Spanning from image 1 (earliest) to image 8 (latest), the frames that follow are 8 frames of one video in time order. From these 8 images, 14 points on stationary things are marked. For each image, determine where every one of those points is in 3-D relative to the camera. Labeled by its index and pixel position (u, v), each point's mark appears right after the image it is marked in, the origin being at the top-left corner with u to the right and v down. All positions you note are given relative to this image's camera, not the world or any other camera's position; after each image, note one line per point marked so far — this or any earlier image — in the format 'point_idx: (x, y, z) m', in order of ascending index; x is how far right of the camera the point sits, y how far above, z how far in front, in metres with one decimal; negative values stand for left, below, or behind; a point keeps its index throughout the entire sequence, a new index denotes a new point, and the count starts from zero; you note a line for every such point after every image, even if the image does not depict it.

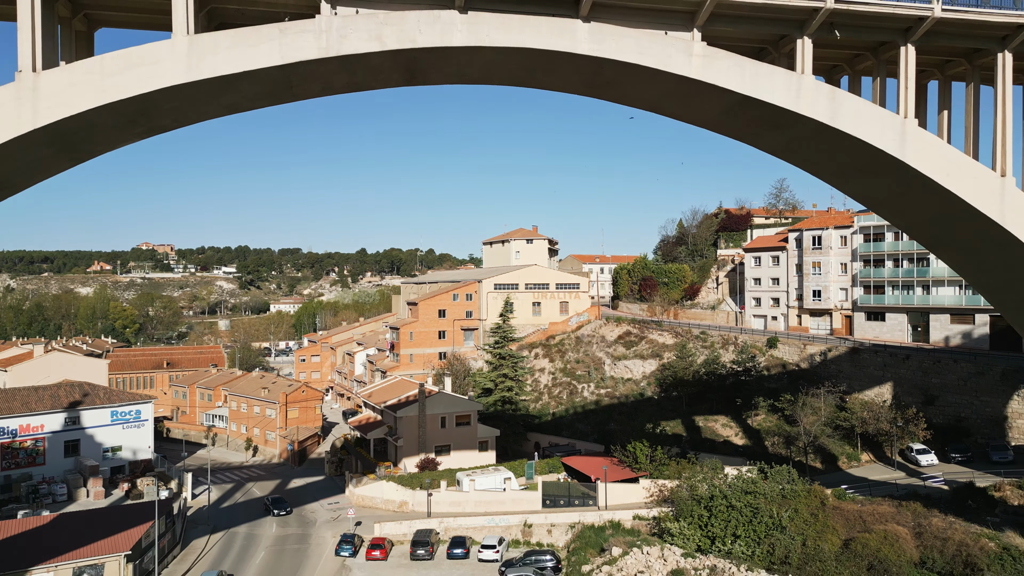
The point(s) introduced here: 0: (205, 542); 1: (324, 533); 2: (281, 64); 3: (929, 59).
0: (-7.3, -6.0, +15.4) m
1: (-4.6, -6.0, +15.9) m
2: (-2.3, +2.3, +6.3) m
3: (+5.4, +2.9, +8.3) m
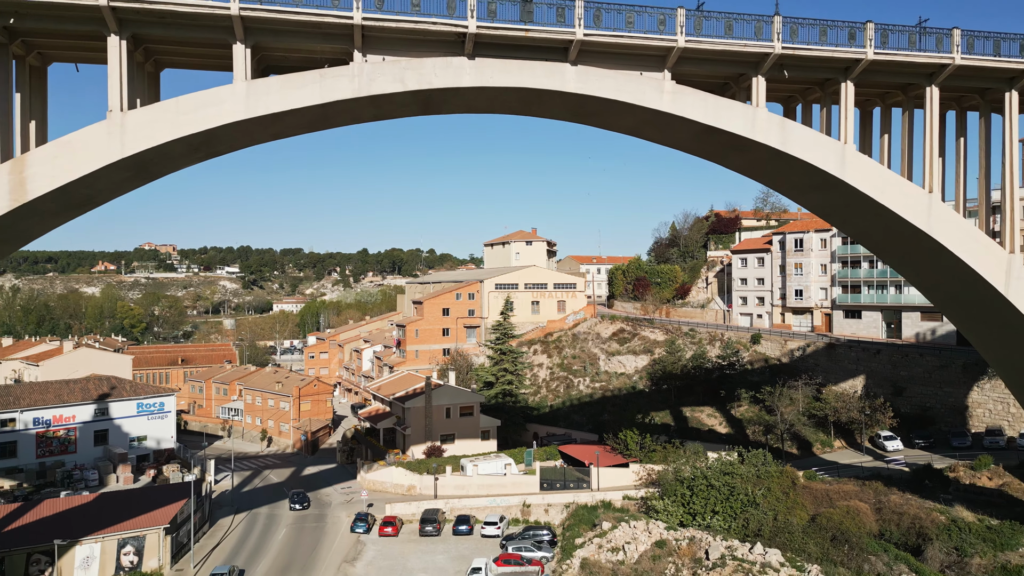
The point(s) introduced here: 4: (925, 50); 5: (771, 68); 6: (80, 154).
0: (-7.3, -6.0, +16.8) m
1: (-4.6, -6.0, +17.2) m
2: (-2.3, +2.3, +7.7) m
3: (+5.4, +2.9, +9.6) m
4: (+5.7, +3.3, +8.9) m
5: (+3.5, +3.0, +8.8) m
6: (-4.9, +1.5, +7.2) m
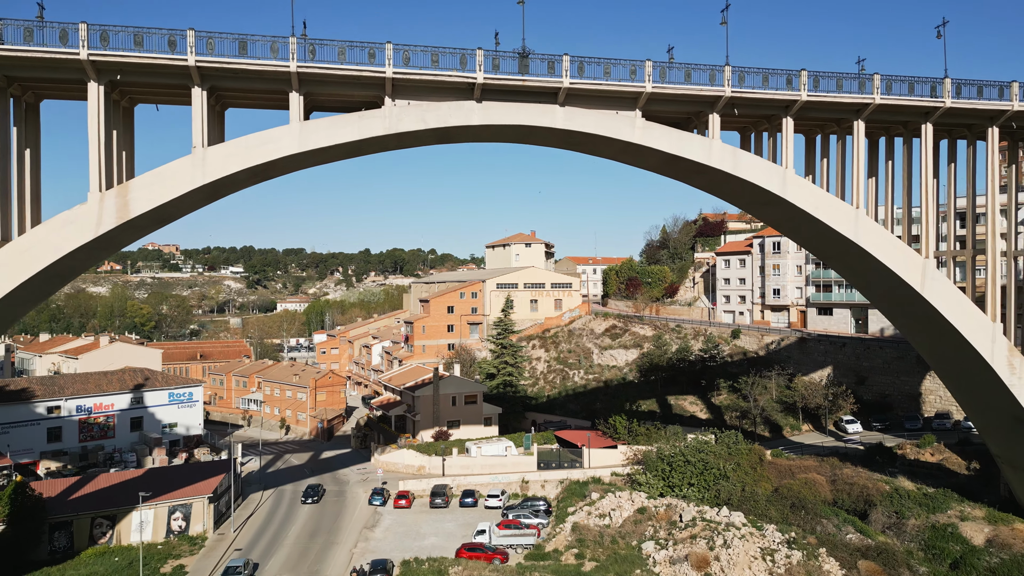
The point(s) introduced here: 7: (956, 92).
0: (-7.3, -6.0, +18.7) m
1: (-4.6, -6.0, +19.2) m
2: (-2.3, +2.3, +9.6) m
3: (+5.4, +3.0, +11.5) m
4: (+5.7, +3.3, +10.8) m
5: (+3.5, +3.0, +10.7) m
6: (-4.9, +1.5, +9.2) m
7: (+7.6, +3.4, +11.1) m
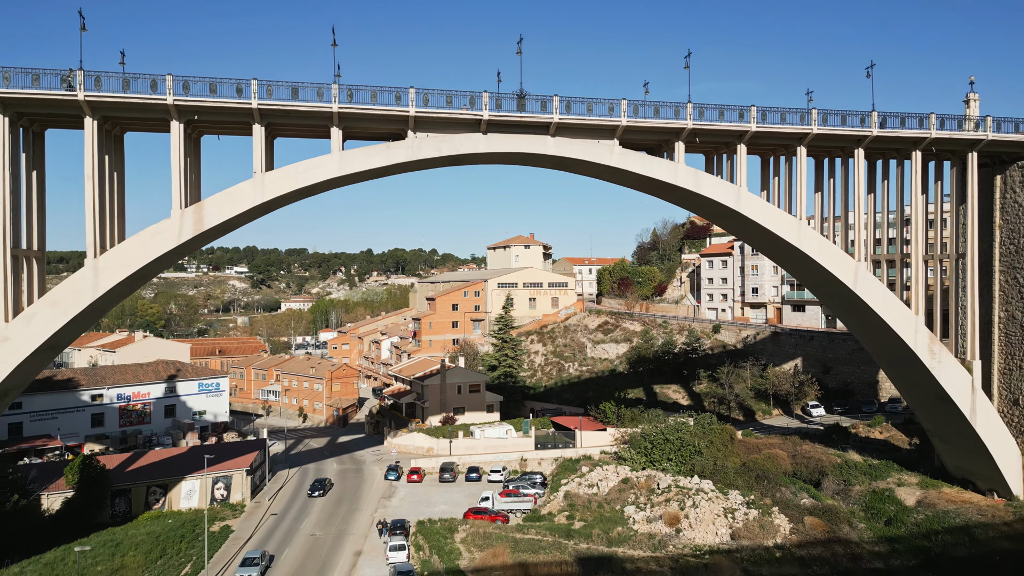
0: (-7.3, -6.0, +20.9) m
1: (-4.6, -6.0, +21.4) m
2: (-2.3, +2.3, +11.8) m
3: (+5.4, +3.0, +13.7) m
4: (+5.7, +3.3, +13.0) m
5: (+3.5, +3.1, +12.9) m
6: (-4.9, +1.6, +11.4) m
7: (+7.6, +3.4, +13.3) m
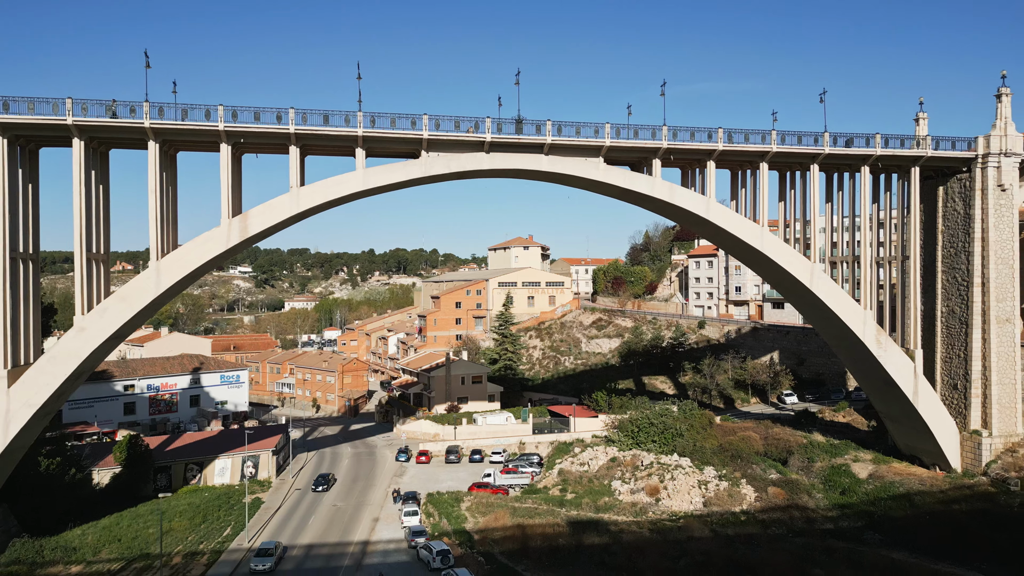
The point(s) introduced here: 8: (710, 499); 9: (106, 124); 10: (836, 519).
0: (-7.3, -5.9, +22.9) m
1: (-4.7, -5.9, +23.3) m
2: (-2.3, +2.4, +13.8) m
3: (+5.3, +3.0, +15.7) m
4: (+5.7, +3.4, +15.0) m
5: (+3.5, +3.1, +14.9) m
6: (-4.9, +1.6, +13.3) m
7: (+7.6, +3.5, +15.3) m
8: (+5.0, -5.3, +16.4) m
9: (-8.0, +3.2, +12.7) m
10: (+7.6, -5.4, +15.1) m
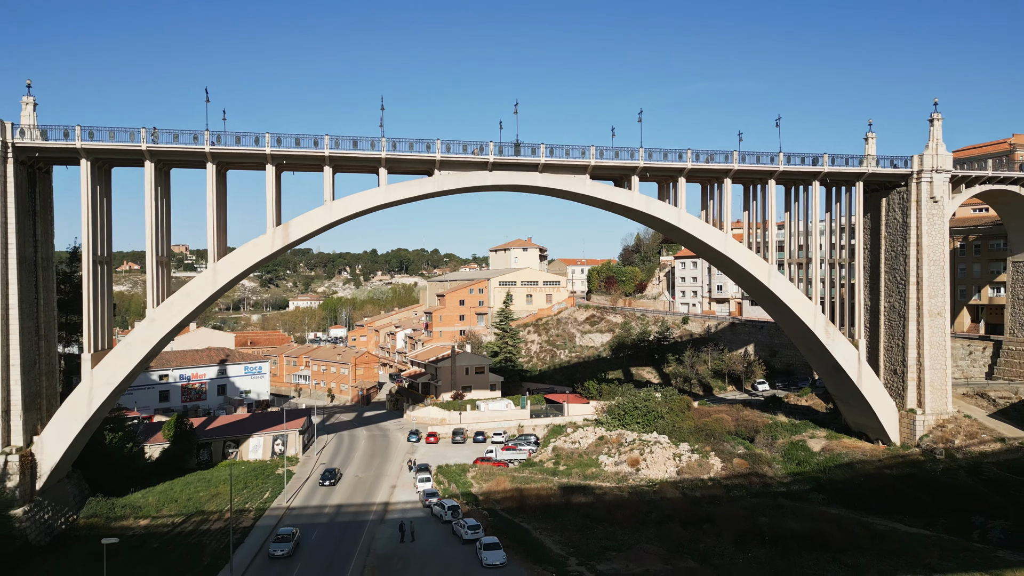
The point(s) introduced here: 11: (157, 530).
0: (-7.3, -5.9, +25.4) m
1: (-4.7, -5.9, +25.9) m
2: (-2.3, +2.4, +16.3) m
3: (+5.3, +3.1, +18.2) m
4: (+5.6, +3.4, +17.5) m
5: (+3.5, +3.2, +17.4) m
6: (-4.9, +1.7, +15.9) m
7: (+7.6, +3.5, +17.8) m
8: (+5.0, -5.3, +18.9) m
9: (-8.0, +3.3, +15.2) m
10: (+7.6, -5.4, +17.7) m
11: (-8.5, -5.8, +15.5) m
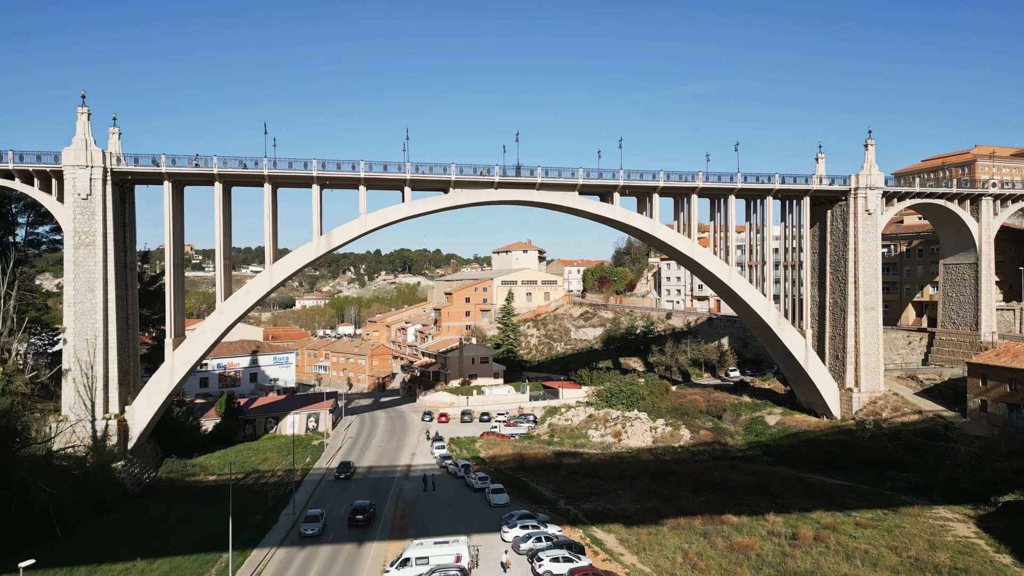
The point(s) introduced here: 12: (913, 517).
0: (-7.3, -5.8, +28.9) m
1: (-4.6, -5.8, +29.3) m
2: (-2.3, +2.5, +19.8) m
3: (+5.4, +3.2, +21.7) m
4: (+5.7, +3.5, +20.9) m
5: (+3.5, +3.2, +20.9) m
6: (-4.8, +1.7, +19.3) m
7: (+7.7, +3.6, +21.3) m
8: (+5.1, -5.2, +22.4) m
9: (-7.9, +3.4, +18.7) m
10: (+7.7, -5.3, +21.1) m
11: (-8.5, -5.7, +19.0) m
12: (+9.5, -5.4, +15.3) m
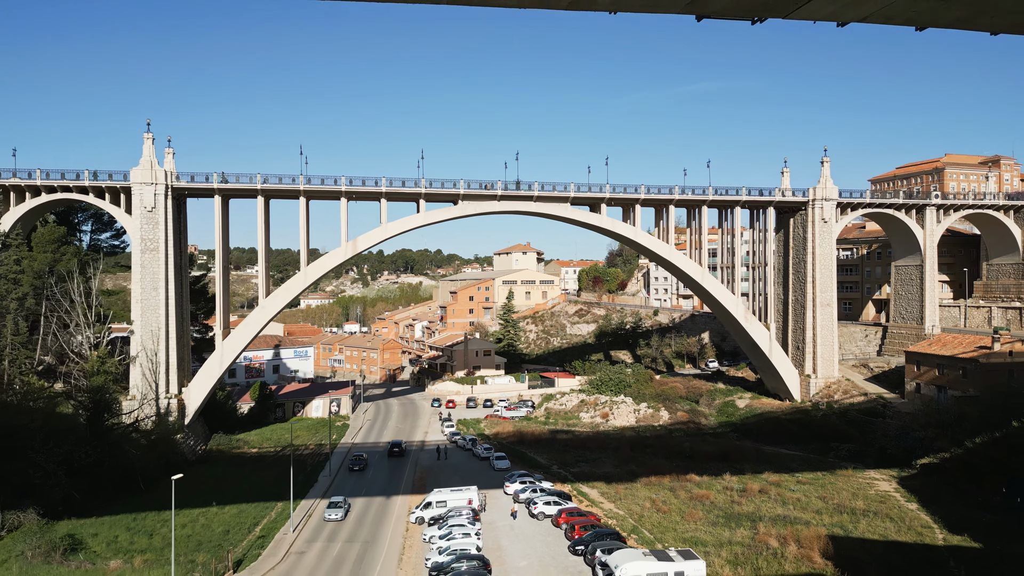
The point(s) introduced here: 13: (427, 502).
0: (-7.3, -5.8, +32.0) m
1: (-4.6, -5.8, +32.4) m
2: (-2.2, +2.5, +22.9) m
3: (+5.4, +3.2, +24.8) m
4: (+5.7, +3.5, +24.0) m
5: (+3.6, +3.3, +24.0) m
6: (-4.8, +1.8, +22.4) m
7: (+7.7, +3.6, +24.4) m
8: (+5.1, -5.2, +25.5) m
9: (-7.9, +3.4, +21.8) m
10: (+7.7, -5.3, +24.2) m
11: (-8.5, -5.7, +22.1) m
12: (+9.6, -5.4, +18.4) m
13: (-2.1, -5.2, +15.6) m
